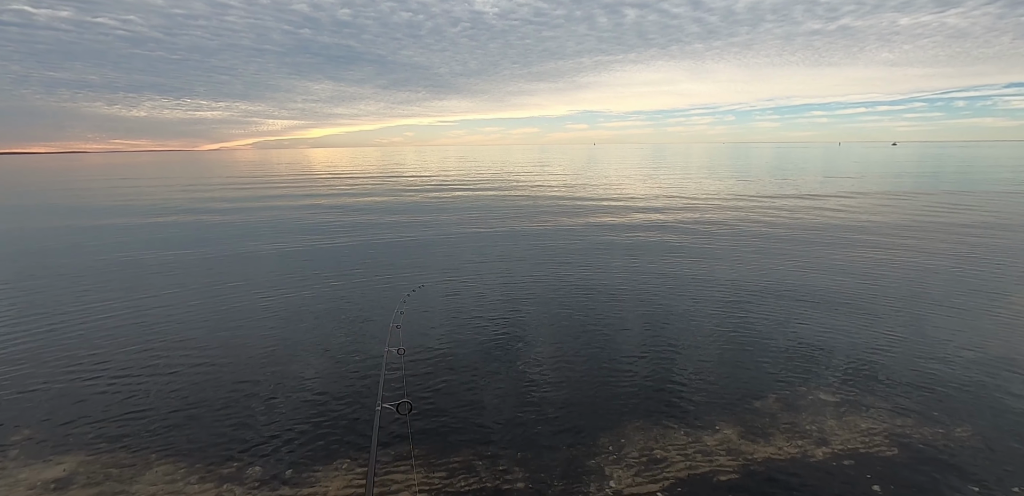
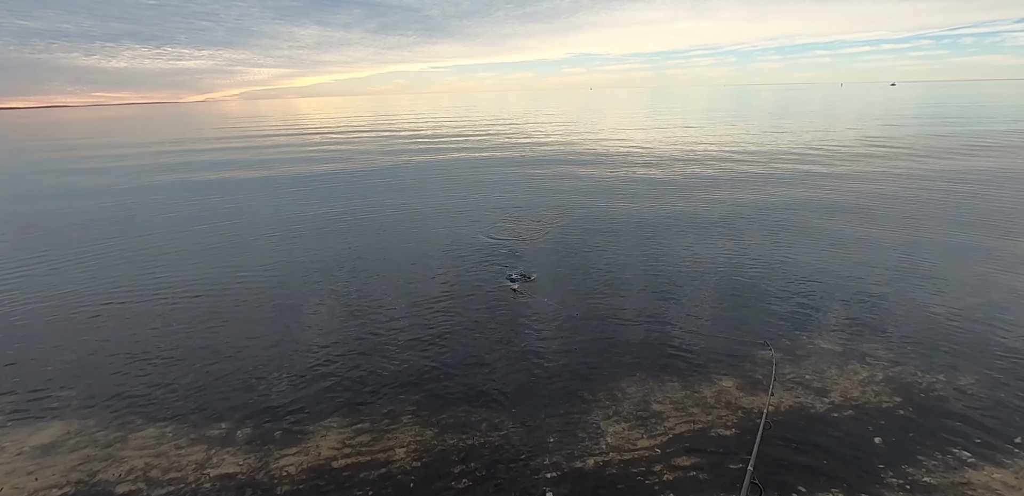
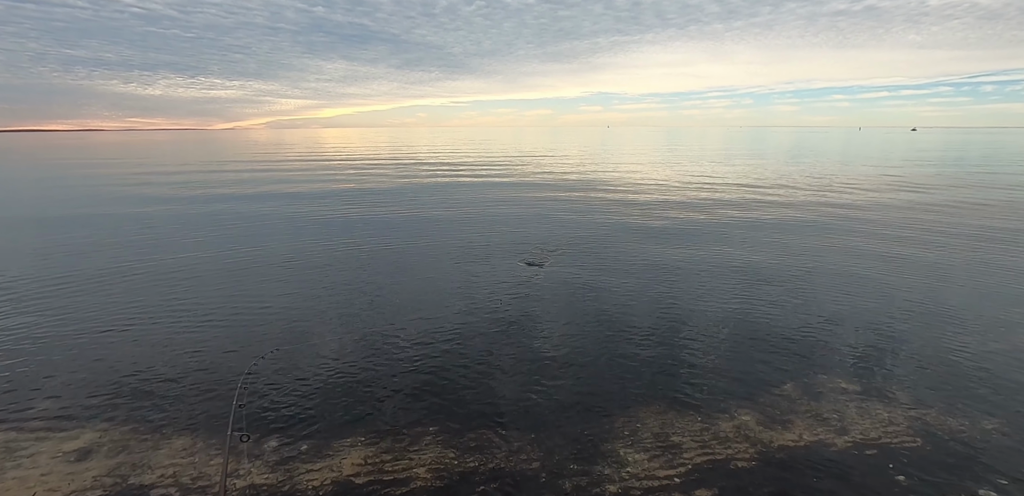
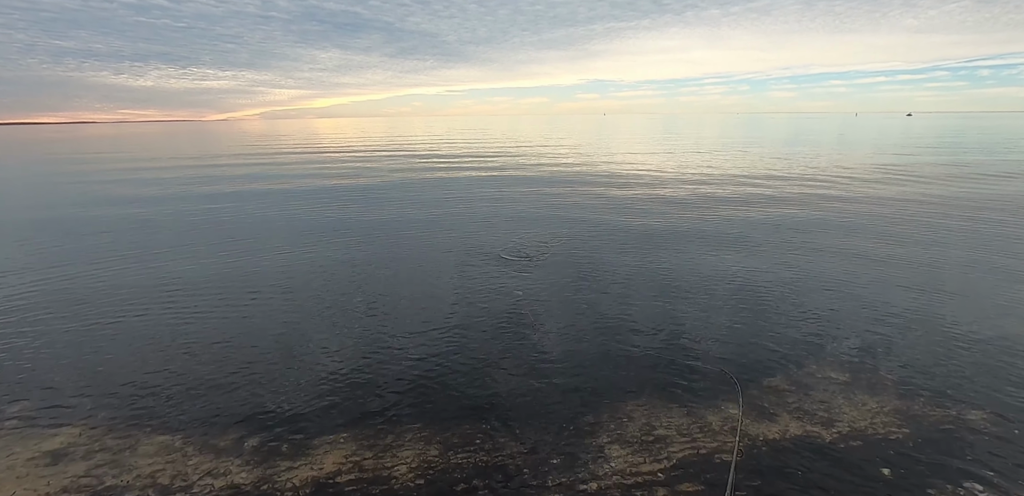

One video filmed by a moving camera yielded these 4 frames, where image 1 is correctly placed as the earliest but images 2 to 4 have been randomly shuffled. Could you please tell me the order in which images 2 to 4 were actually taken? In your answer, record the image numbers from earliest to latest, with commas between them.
3, 4, 2
